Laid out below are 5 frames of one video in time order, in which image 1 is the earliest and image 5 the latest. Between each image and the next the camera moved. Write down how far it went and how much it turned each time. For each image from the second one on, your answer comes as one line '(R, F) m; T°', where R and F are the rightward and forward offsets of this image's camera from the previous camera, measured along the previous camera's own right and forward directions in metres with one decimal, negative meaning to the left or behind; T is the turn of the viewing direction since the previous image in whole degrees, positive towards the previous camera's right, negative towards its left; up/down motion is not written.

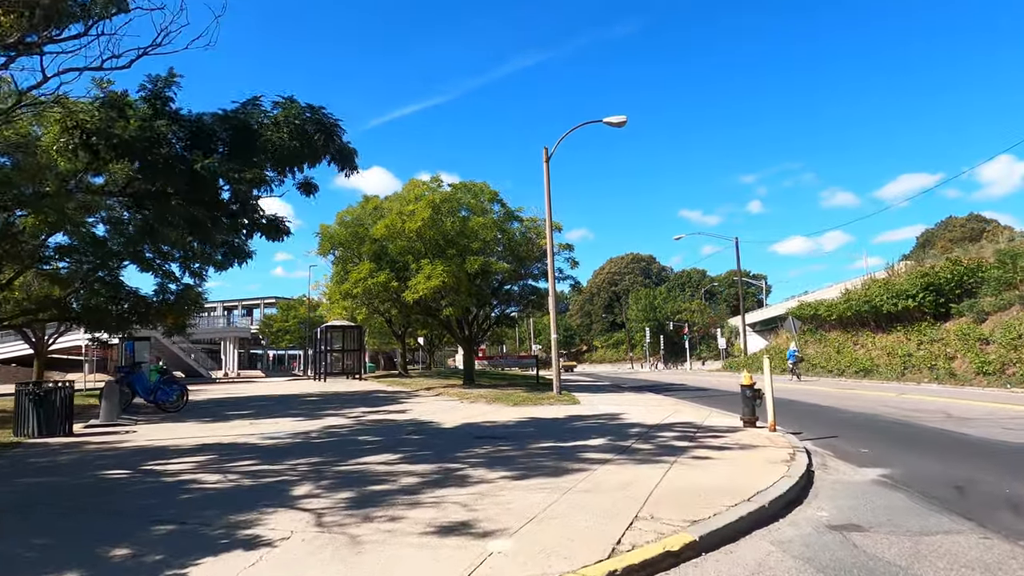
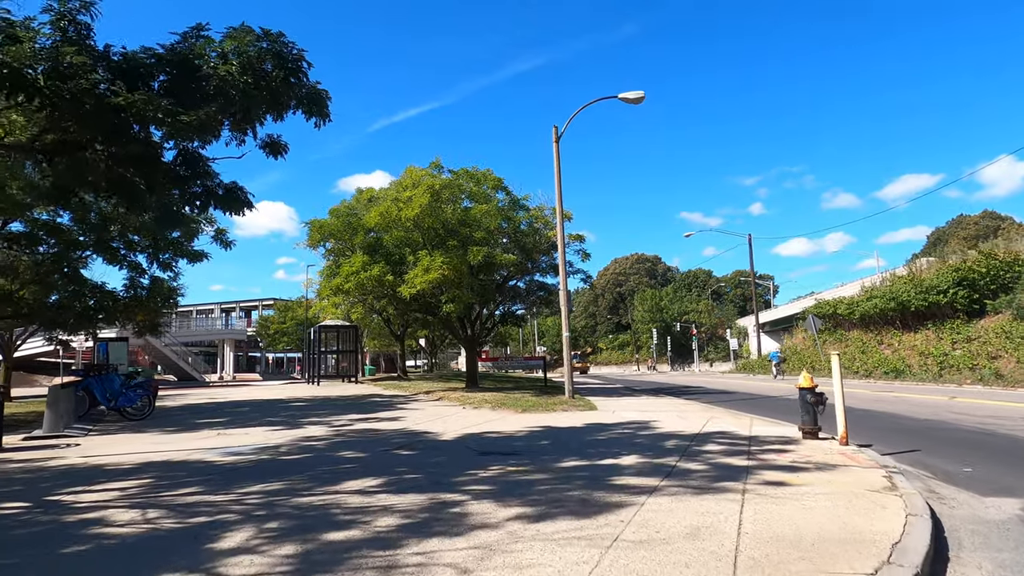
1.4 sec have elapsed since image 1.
(-0.1, +1.9) m; 0°
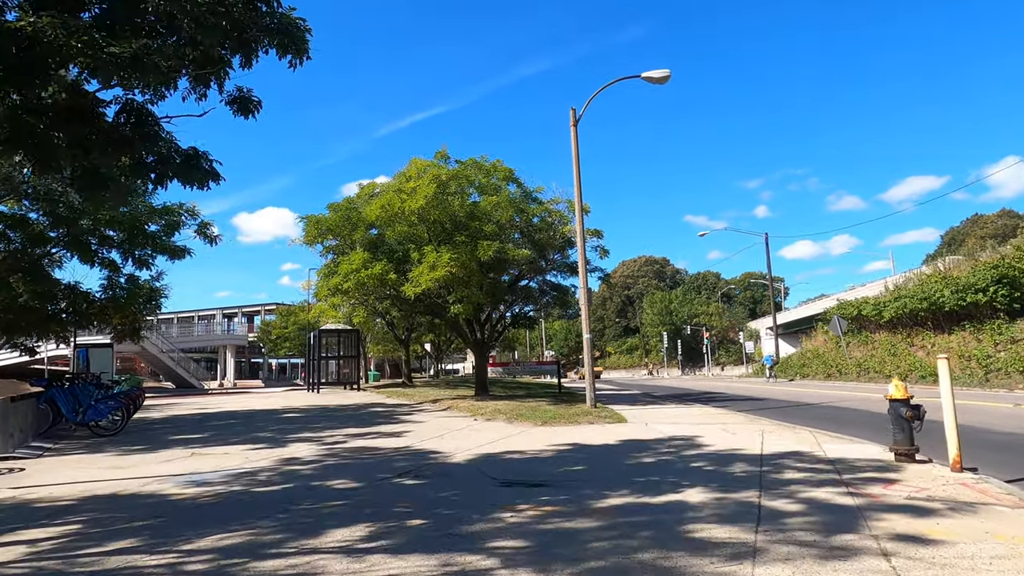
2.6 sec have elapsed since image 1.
(-0.2, +1.7) m; 0°
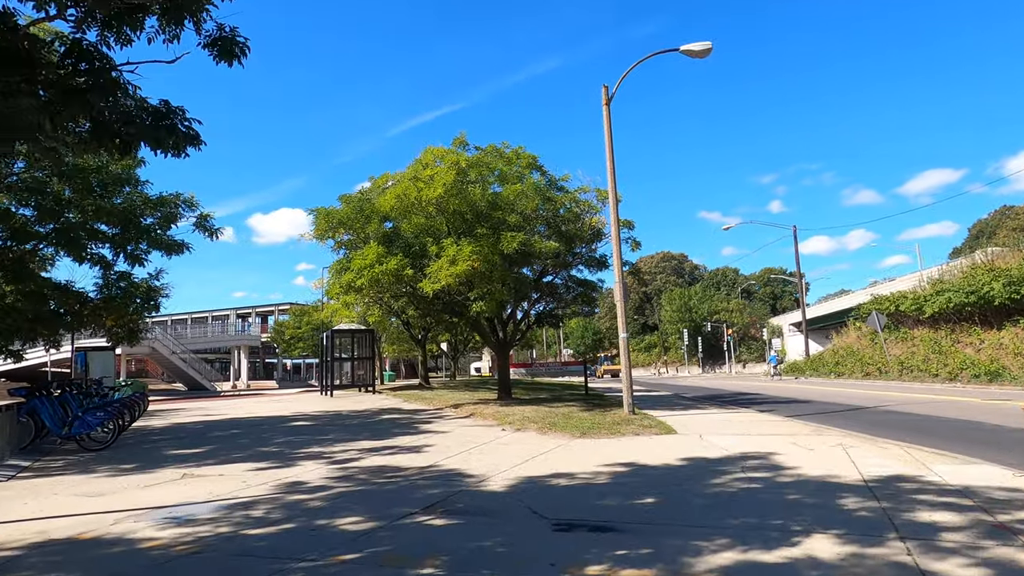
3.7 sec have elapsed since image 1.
(-0.3, +1.5) m; -1°
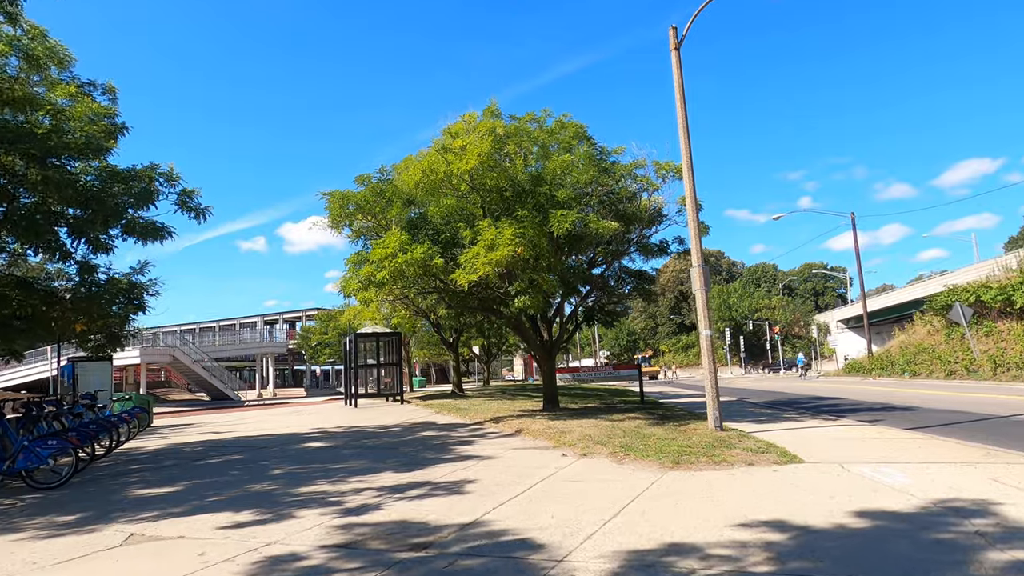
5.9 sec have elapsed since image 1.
(-0.5, +2.8) m; -2°
